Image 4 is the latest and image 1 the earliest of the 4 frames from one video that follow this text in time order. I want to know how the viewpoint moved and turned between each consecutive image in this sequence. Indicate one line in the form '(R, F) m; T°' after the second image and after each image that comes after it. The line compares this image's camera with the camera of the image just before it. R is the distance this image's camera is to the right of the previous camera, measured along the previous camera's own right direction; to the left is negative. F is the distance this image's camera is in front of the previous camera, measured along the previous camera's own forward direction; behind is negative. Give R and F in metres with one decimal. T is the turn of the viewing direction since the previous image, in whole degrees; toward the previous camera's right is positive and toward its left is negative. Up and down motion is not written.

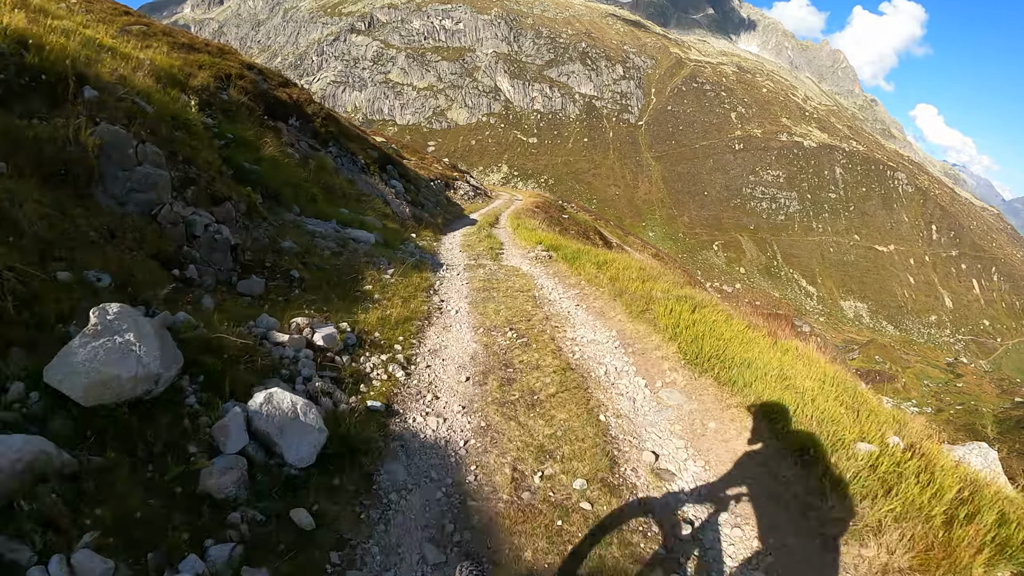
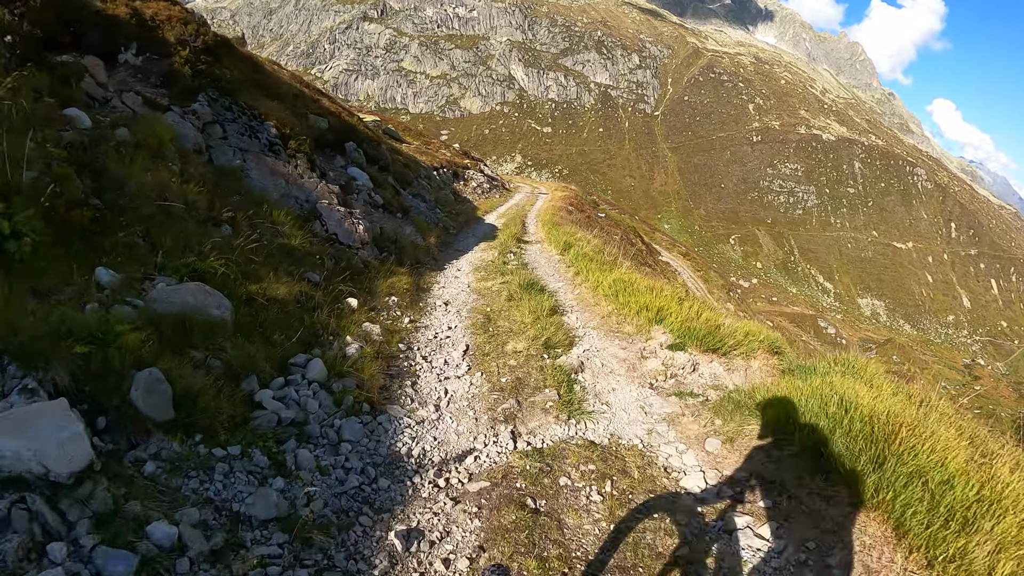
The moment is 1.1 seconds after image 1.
(-1.8, +1.0) m; -1°
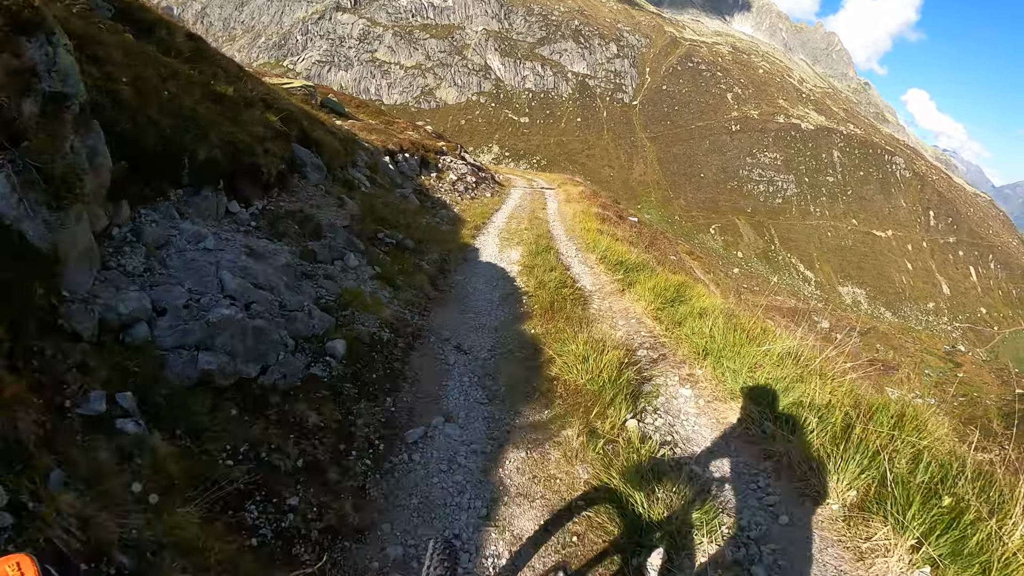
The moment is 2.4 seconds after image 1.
(+1.6, +5.3) m; +2°
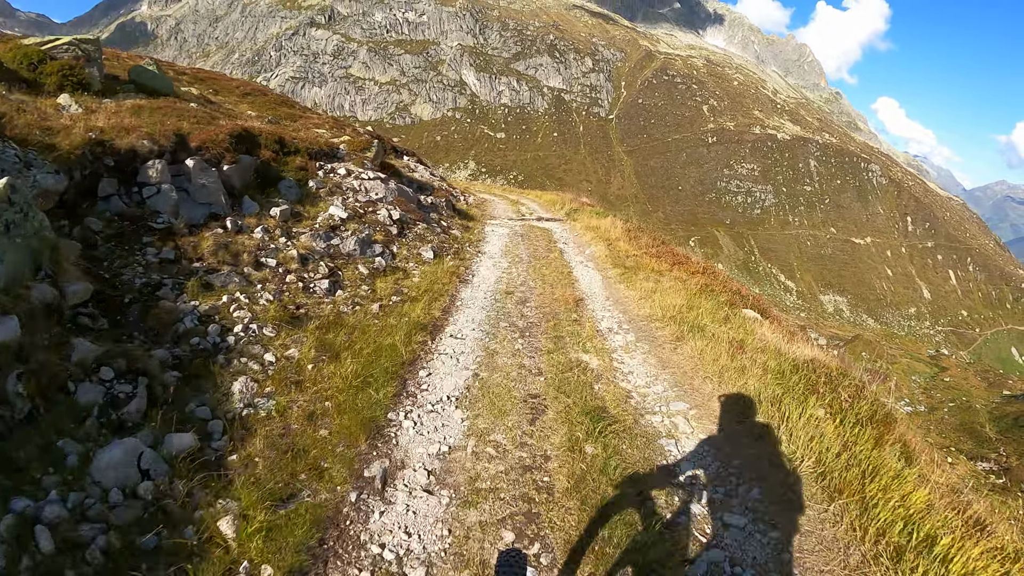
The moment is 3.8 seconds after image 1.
(0.0, +5.0) m; +2°
